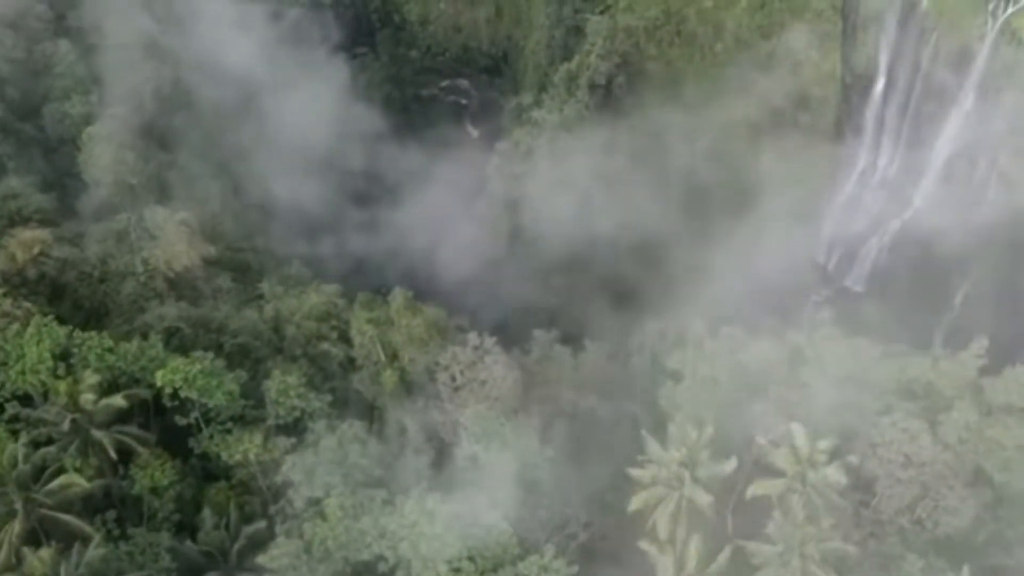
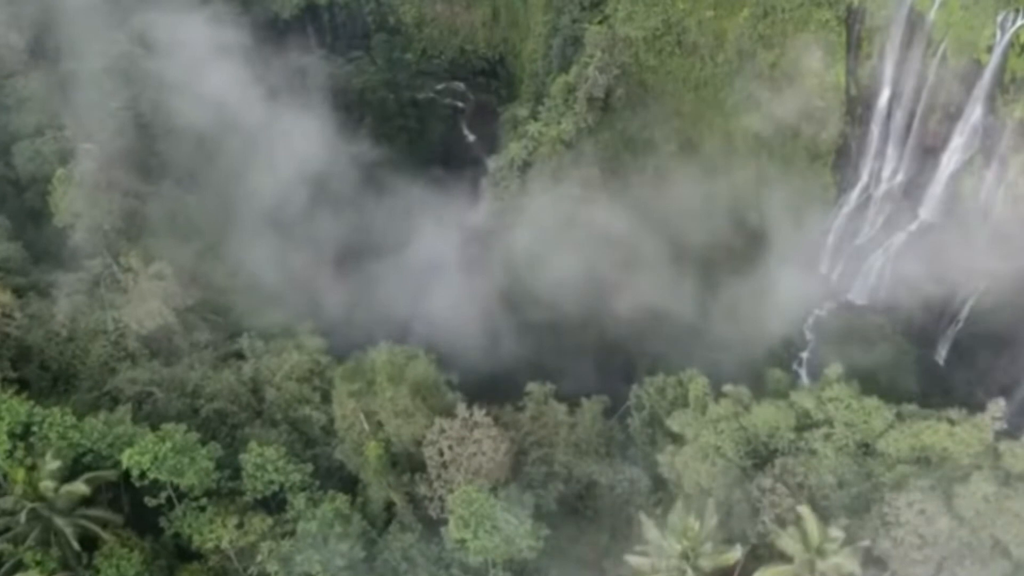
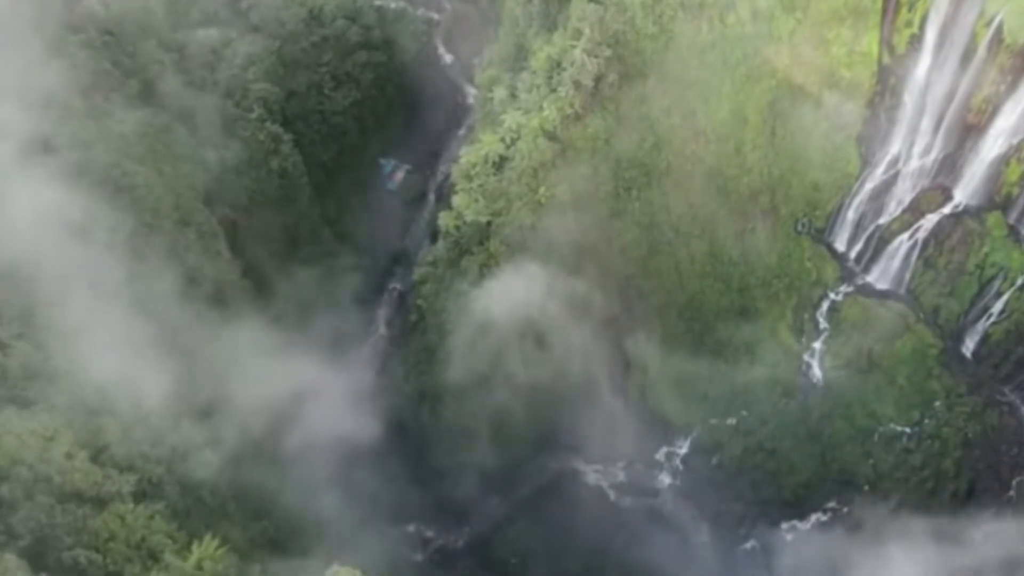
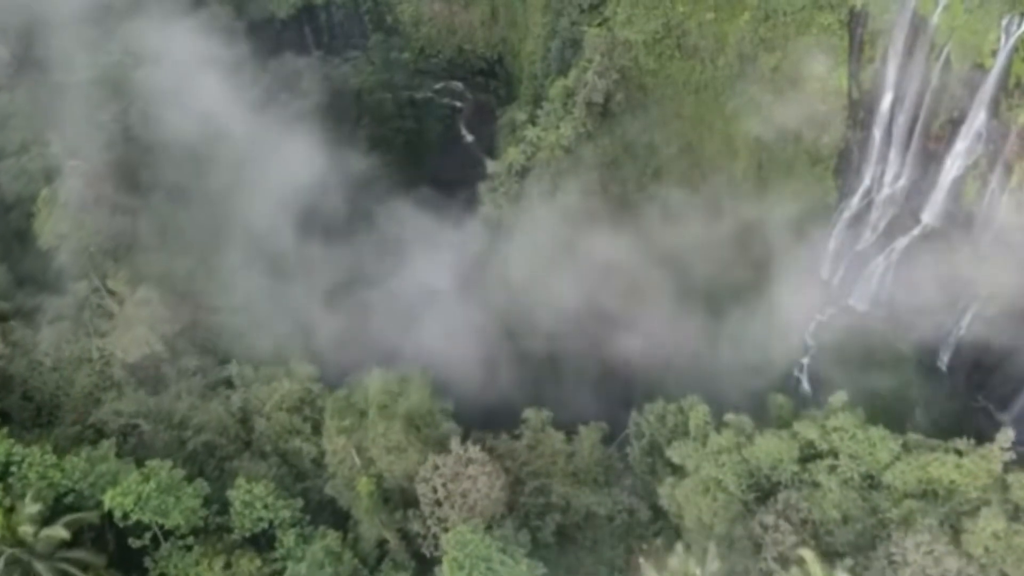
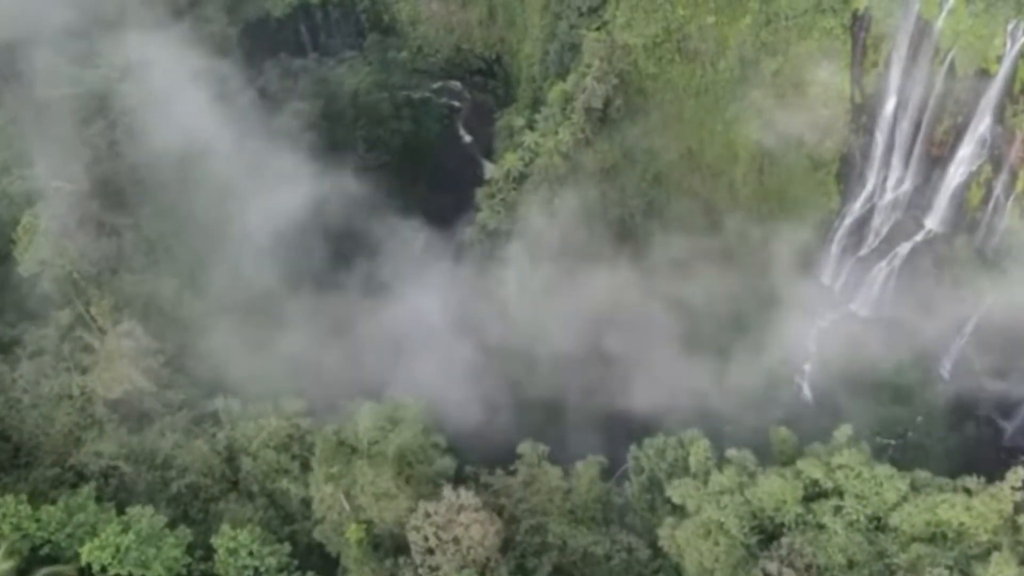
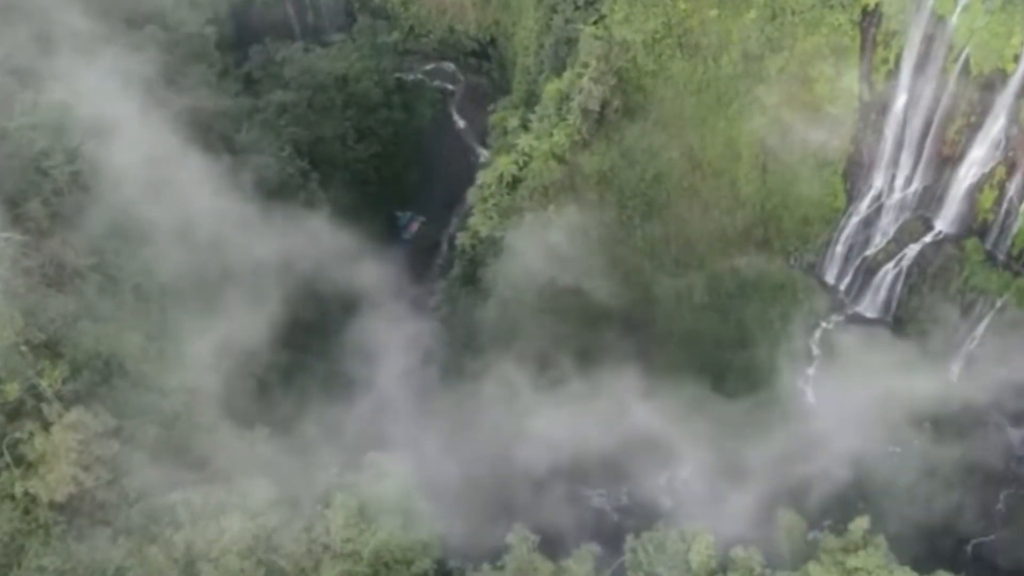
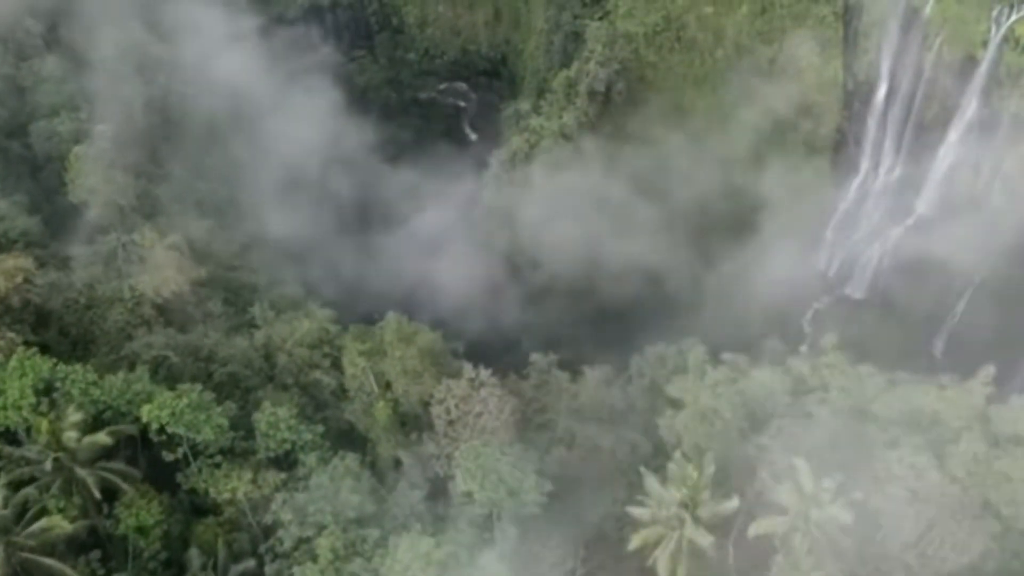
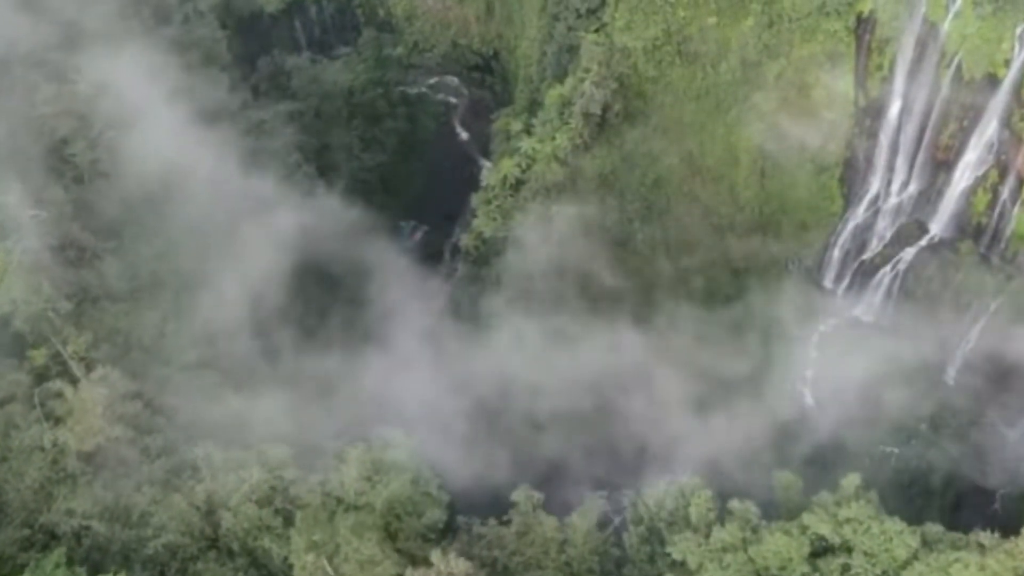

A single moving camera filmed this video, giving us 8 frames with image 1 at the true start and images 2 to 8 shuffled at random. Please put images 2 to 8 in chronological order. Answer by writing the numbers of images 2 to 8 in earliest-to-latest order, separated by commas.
7, 2, 4, 5, 8, 6, 3
